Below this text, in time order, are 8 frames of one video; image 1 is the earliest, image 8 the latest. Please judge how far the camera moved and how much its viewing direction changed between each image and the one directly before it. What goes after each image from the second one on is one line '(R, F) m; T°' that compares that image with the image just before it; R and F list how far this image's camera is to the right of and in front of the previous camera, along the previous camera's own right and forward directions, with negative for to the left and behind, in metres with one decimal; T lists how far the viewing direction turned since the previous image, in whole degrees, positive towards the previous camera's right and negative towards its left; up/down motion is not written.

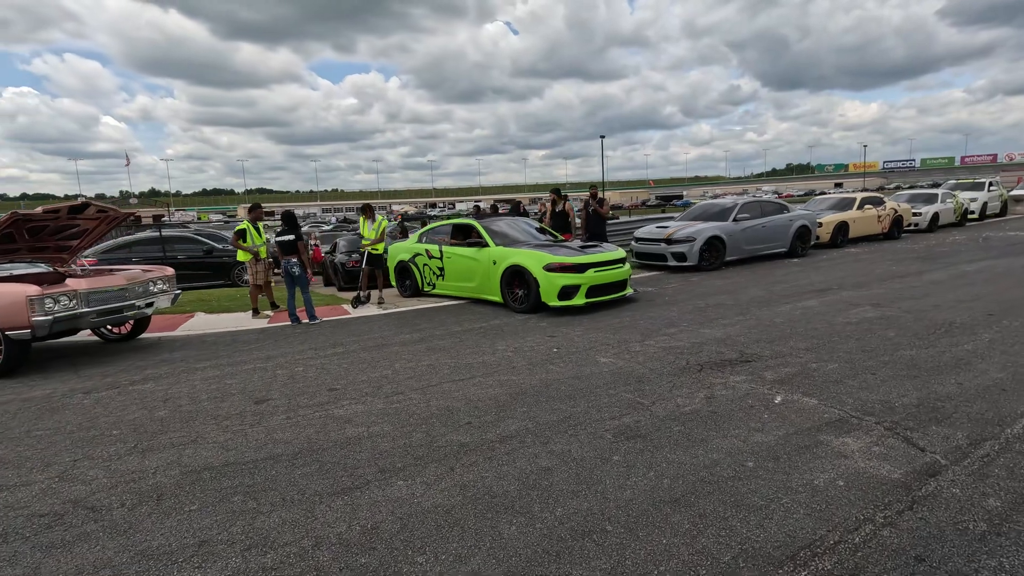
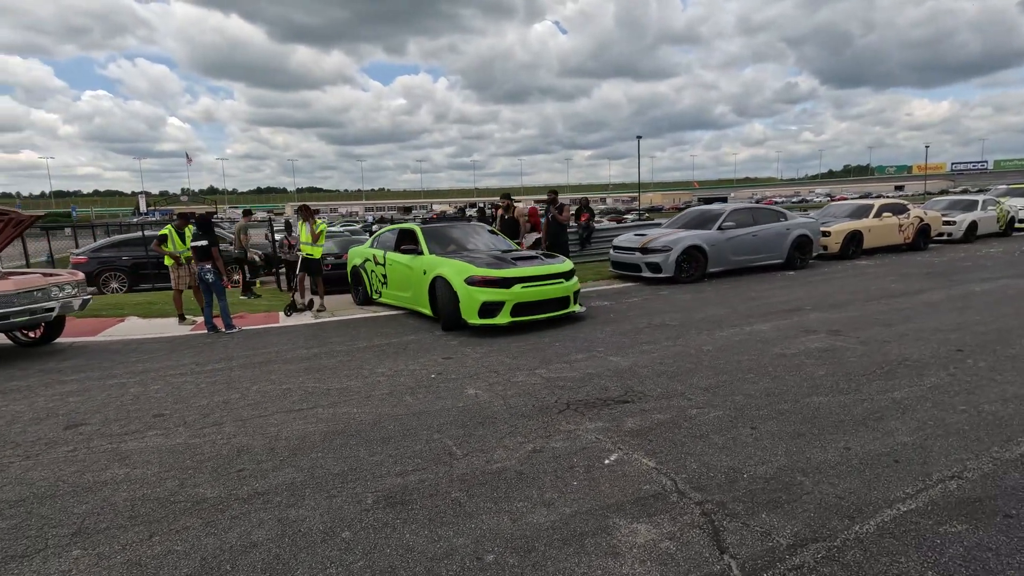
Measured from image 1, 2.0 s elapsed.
(+1.6, +0.7) m; -5°
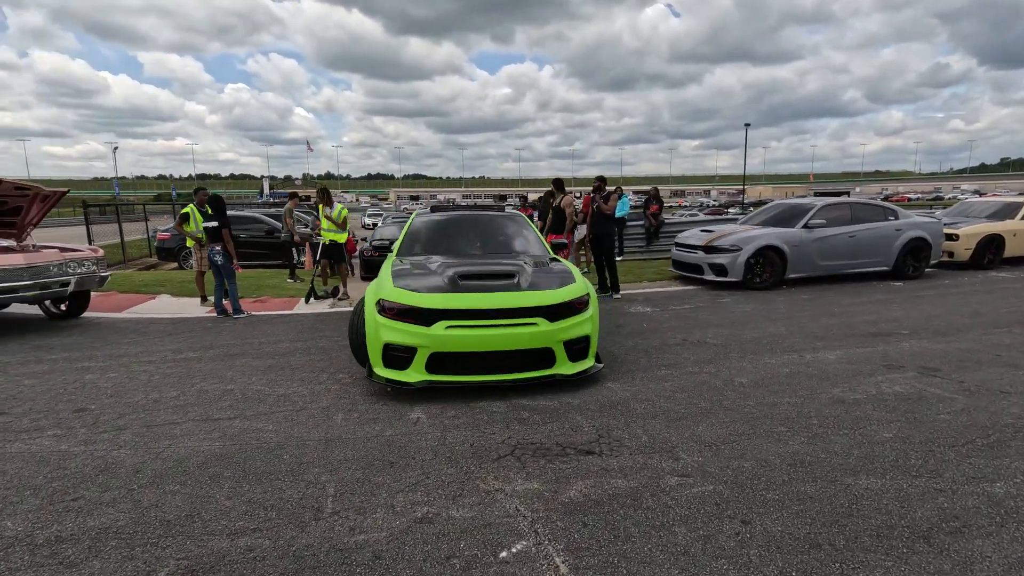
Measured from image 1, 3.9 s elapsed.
(+1.0, +1.0) m; -10°
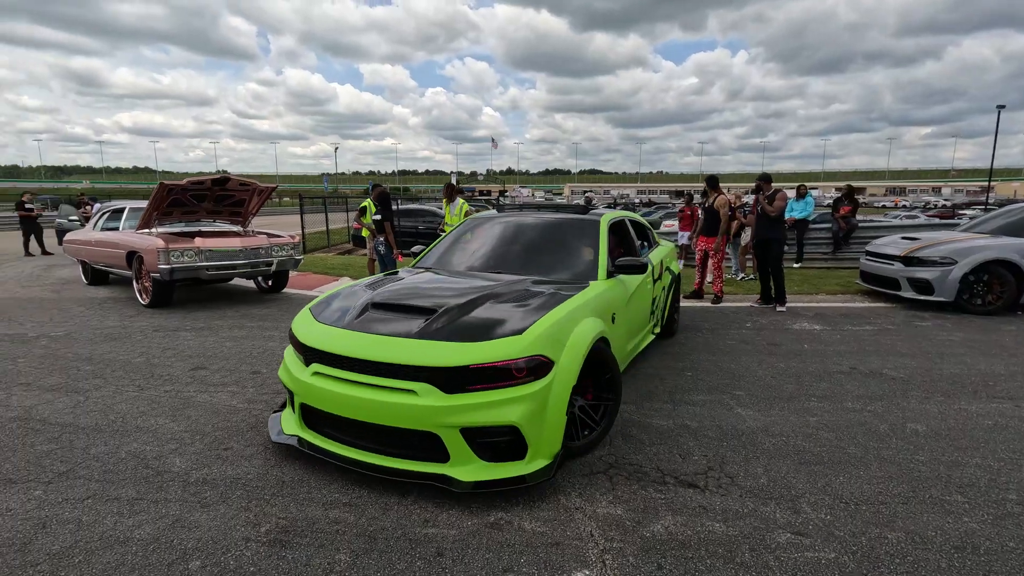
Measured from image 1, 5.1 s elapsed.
(+0.4, +0.2) m; -18°
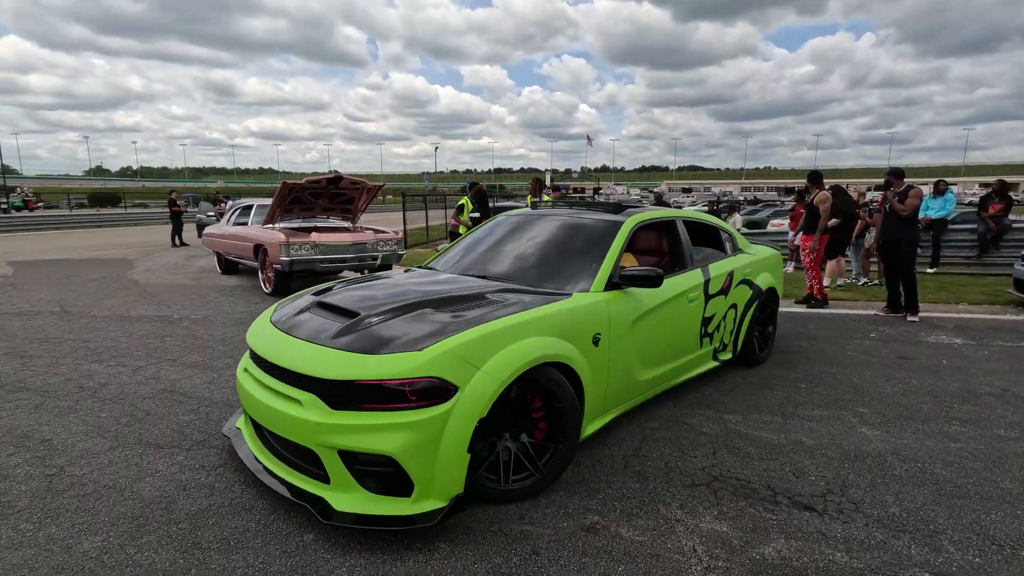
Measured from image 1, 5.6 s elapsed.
(-0.1, 0.0) m; -10°
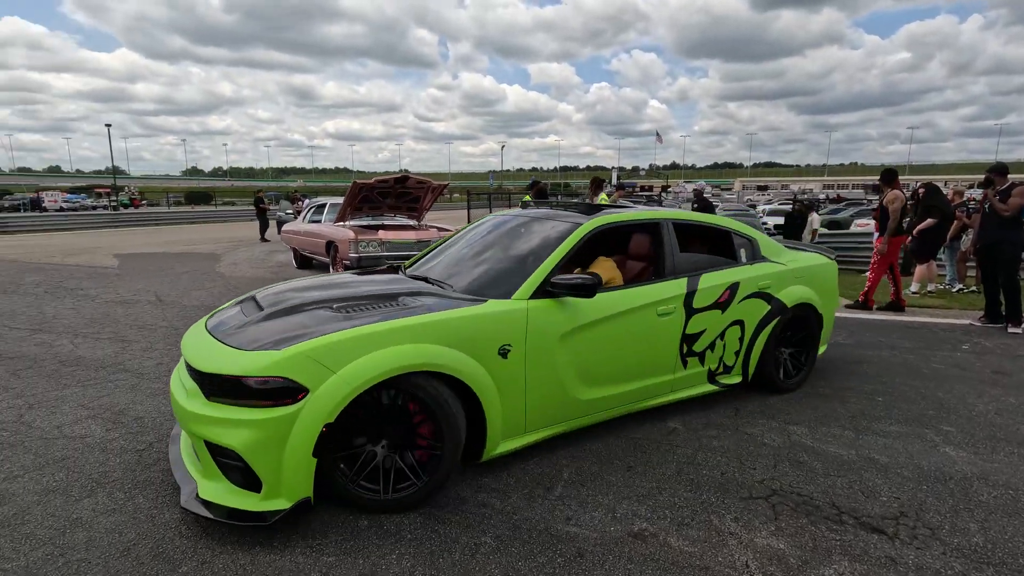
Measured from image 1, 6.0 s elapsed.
(+0.1, 0.0) m; -7°
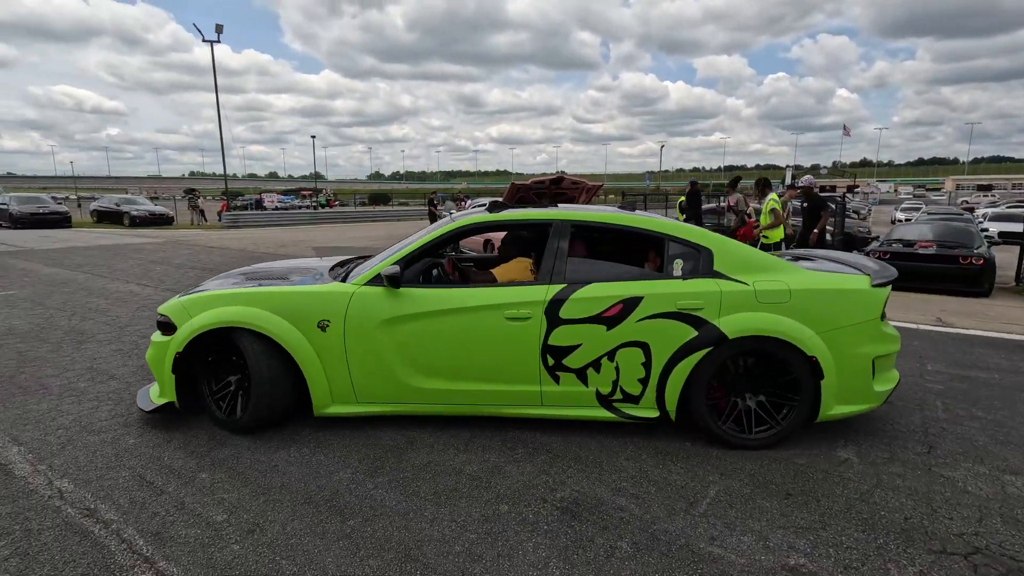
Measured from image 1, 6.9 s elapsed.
(0.0, 0.0) m; -16°
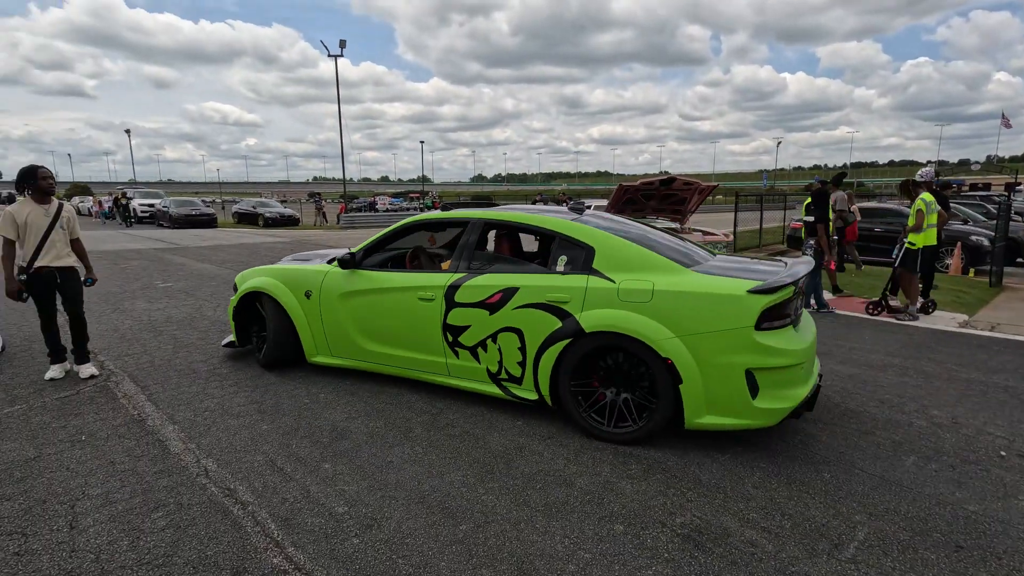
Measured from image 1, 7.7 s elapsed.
(-0.1, +0.1) m; -10°
